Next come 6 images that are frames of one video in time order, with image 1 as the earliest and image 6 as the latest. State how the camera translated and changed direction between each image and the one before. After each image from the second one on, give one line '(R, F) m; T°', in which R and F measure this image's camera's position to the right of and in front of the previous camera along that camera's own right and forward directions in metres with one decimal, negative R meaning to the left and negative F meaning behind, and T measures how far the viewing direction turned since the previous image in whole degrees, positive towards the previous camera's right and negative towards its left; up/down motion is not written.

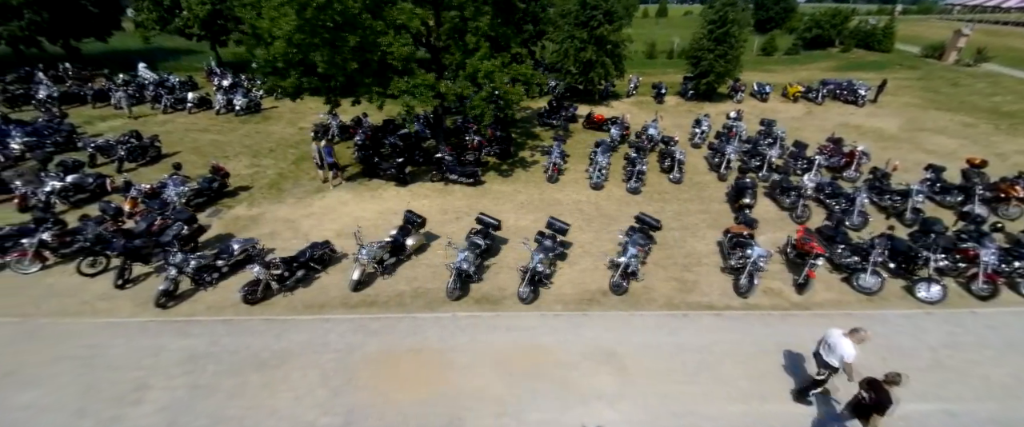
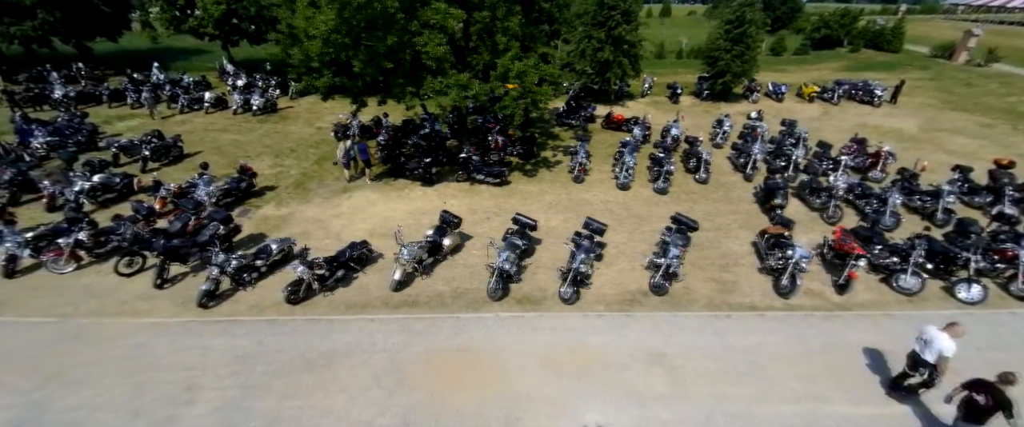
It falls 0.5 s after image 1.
(-0.8, 0.0) m; 0°
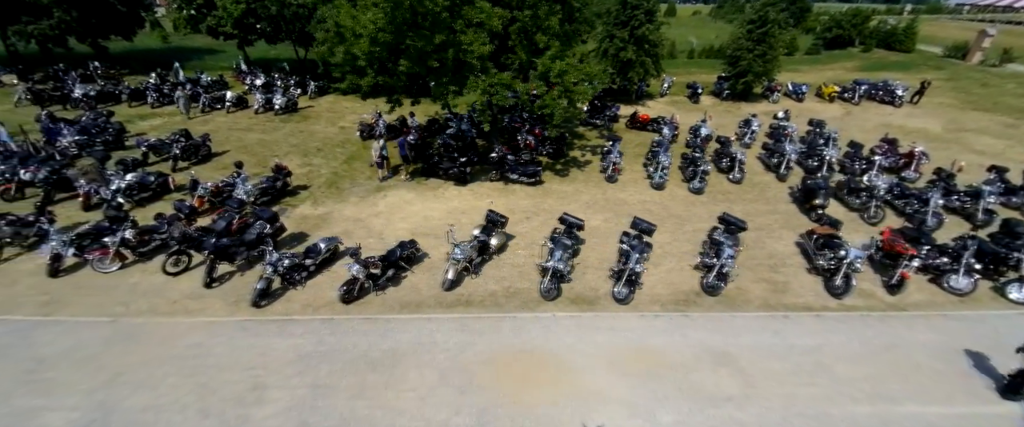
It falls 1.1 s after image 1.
(-1.1, 0.0) m; 0°
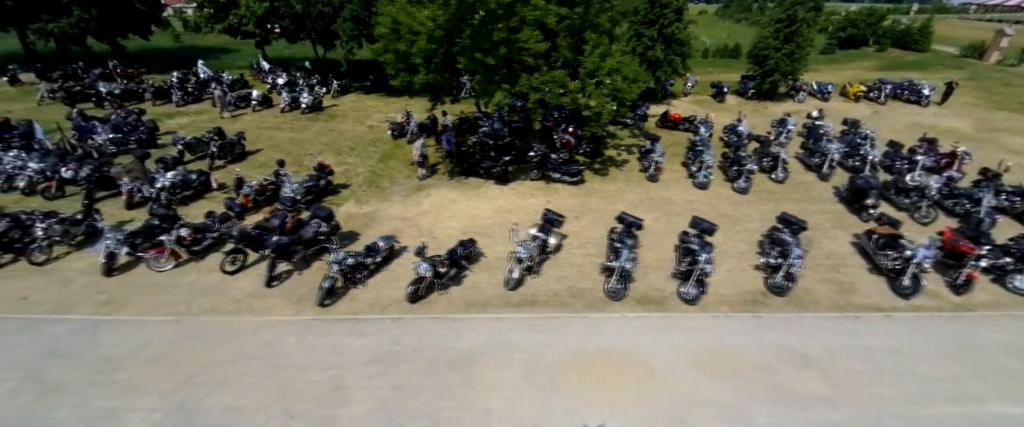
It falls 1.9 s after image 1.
(-1.3, +0.1) m; 0°
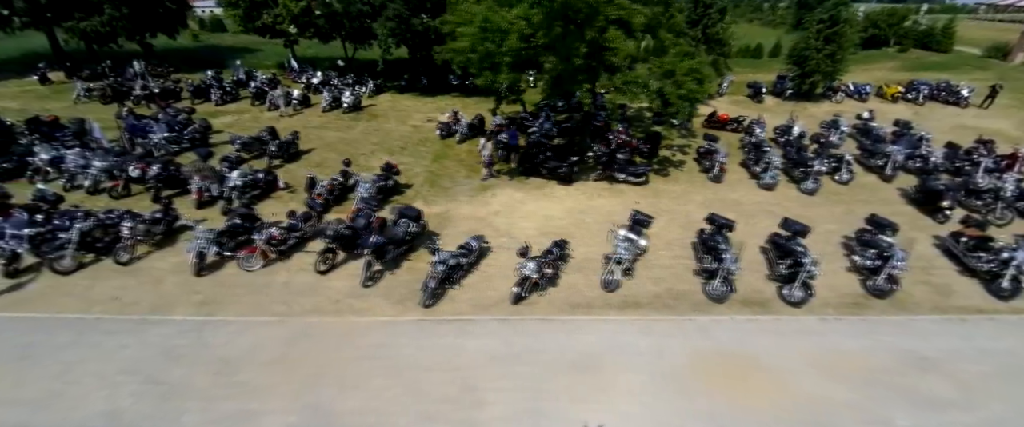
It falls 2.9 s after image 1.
(-2.0, 0.0) m; 0°
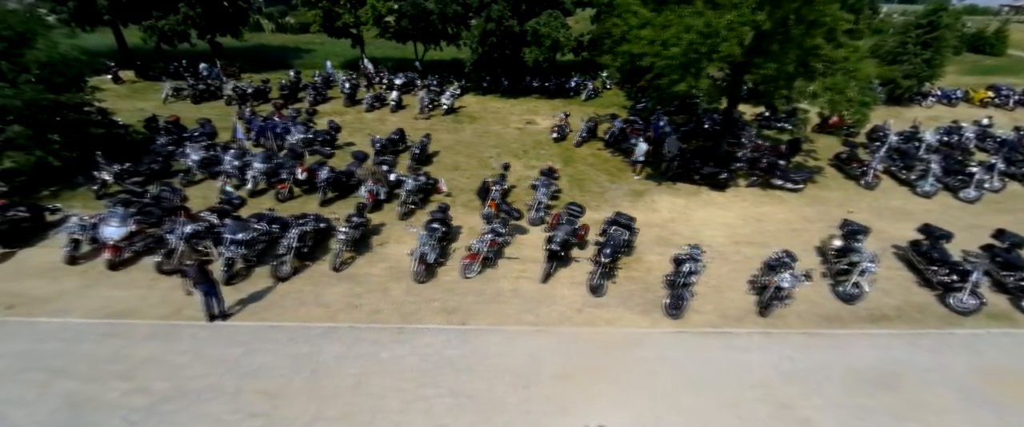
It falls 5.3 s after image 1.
(-4.9, 0.0) m; 0°
